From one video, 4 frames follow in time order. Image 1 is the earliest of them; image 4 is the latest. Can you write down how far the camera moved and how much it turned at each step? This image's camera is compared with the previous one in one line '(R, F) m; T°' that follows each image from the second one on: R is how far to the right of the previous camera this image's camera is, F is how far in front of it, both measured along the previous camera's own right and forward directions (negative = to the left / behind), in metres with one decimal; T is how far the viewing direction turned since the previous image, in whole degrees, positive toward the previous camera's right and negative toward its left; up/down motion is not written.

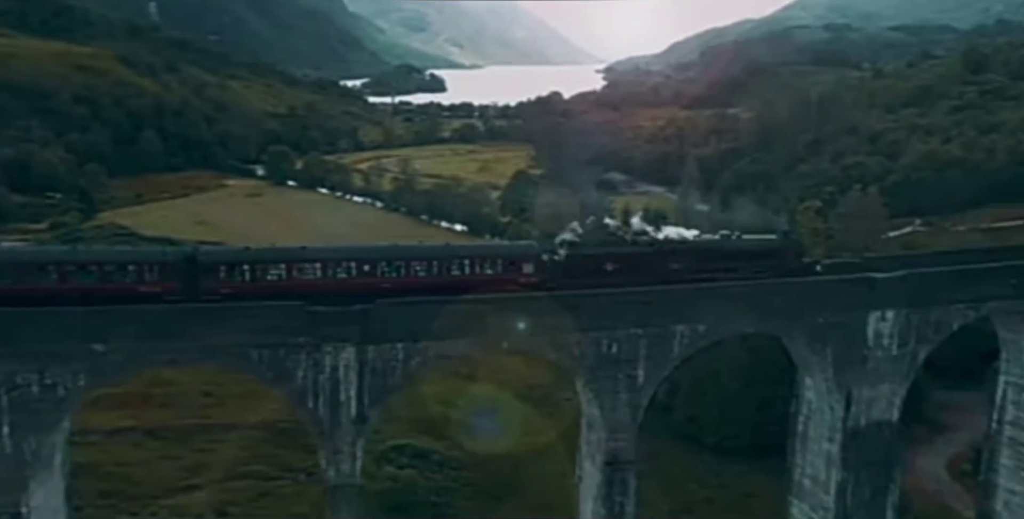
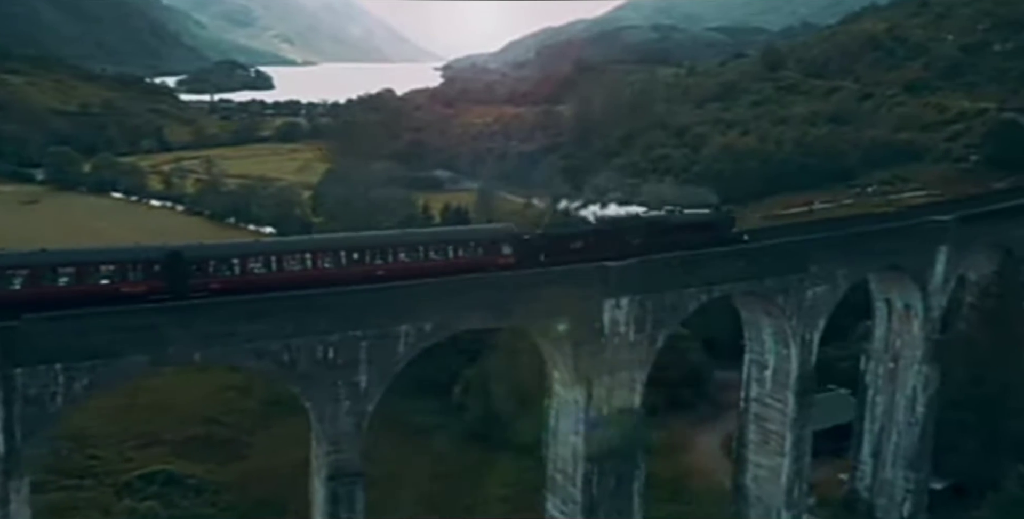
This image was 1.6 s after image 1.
(+1.4, 0.0) m; +10°
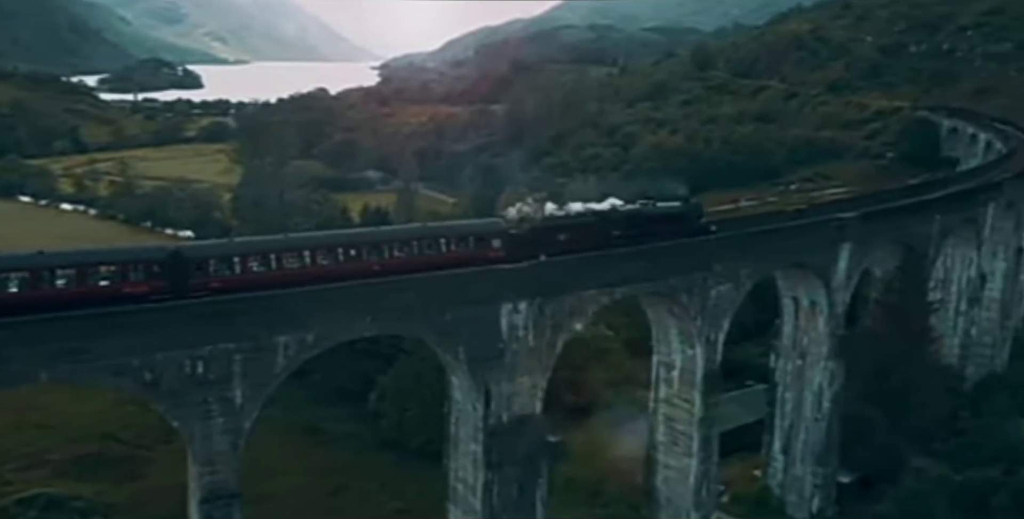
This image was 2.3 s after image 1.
(+0.6, +0.3) m; +4°
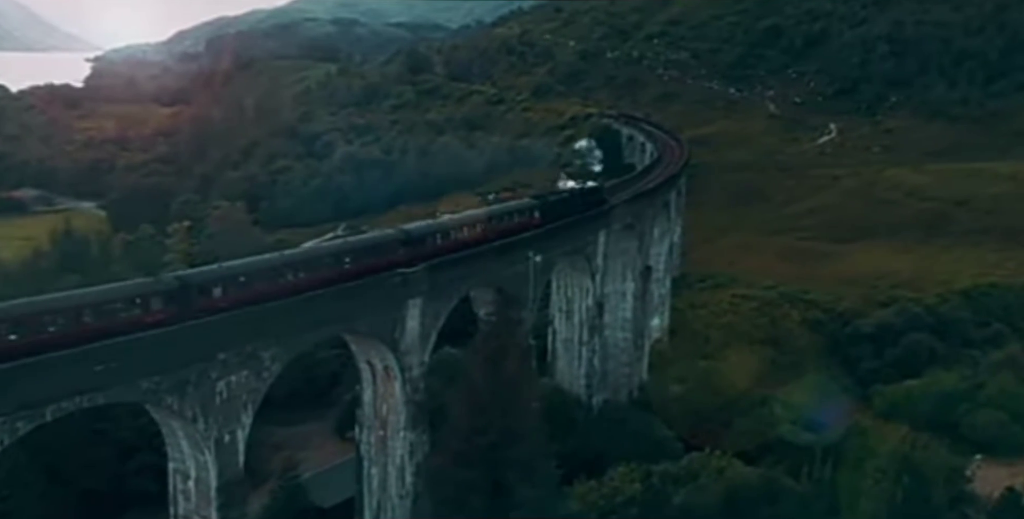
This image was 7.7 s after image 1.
(+4.3, +2.6) m; +16°
